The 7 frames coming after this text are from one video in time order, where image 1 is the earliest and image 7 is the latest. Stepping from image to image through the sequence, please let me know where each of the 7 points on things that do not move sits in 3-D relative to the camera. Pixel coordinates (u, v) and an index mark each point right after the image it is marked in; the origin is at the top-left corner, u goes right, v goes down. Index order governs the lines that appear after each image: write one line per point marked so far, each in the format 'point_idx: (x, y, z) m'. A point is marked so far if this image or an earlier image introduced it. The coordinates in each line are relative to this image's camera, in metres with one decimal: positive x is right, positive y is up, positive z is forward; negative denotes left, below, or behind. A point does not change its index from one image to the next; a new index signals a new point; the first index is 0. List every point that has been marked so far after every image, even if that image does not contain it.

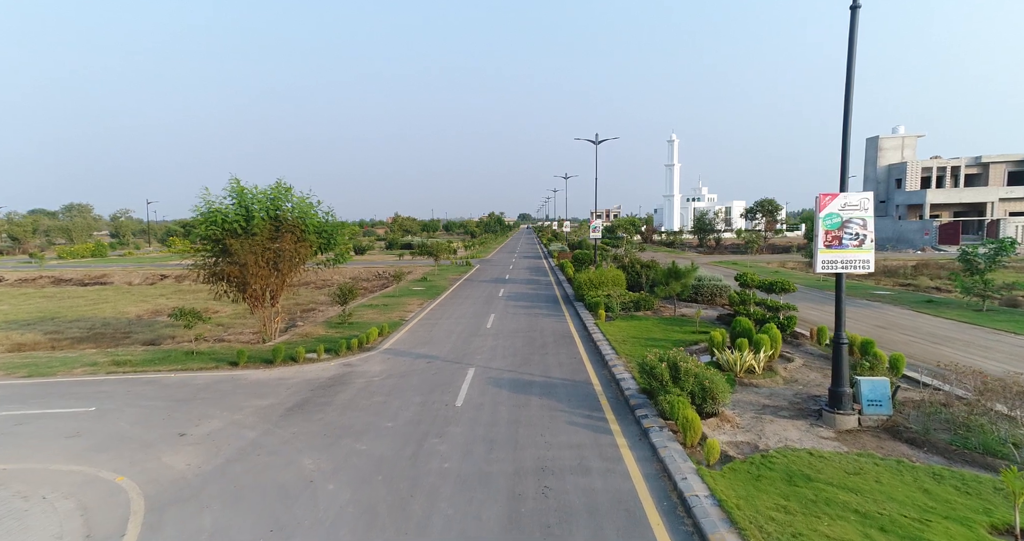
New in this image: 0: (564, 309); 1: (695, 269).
0: (+1.9, -1.4, +19.9) m
1: (+5.8, 0.0, +17.2) m
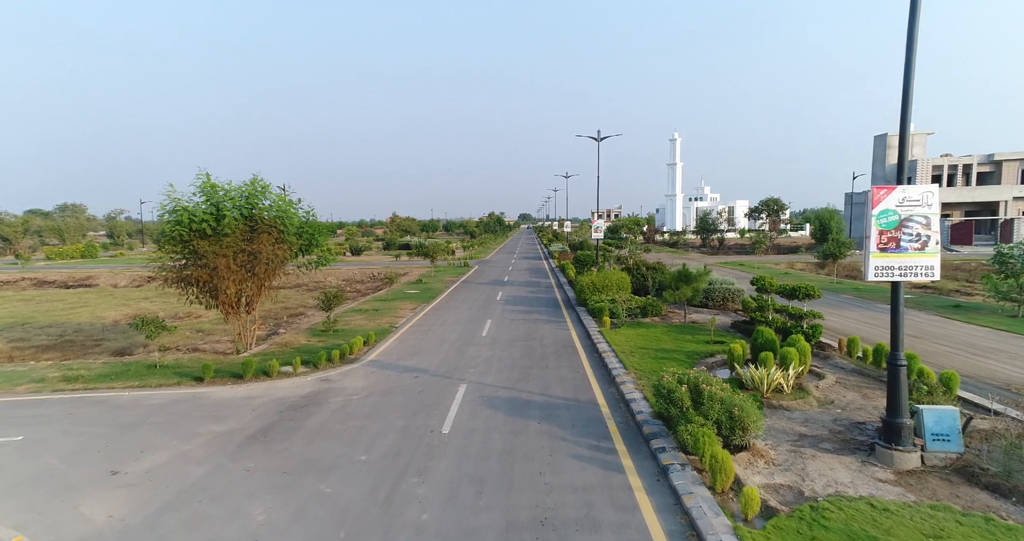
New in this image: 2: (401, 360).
0: (+1.8, -1.5, +18.6) m
1: (+5.7, -0.1, +16.0) m
2: (-2.5, -2.1, +12.7) m
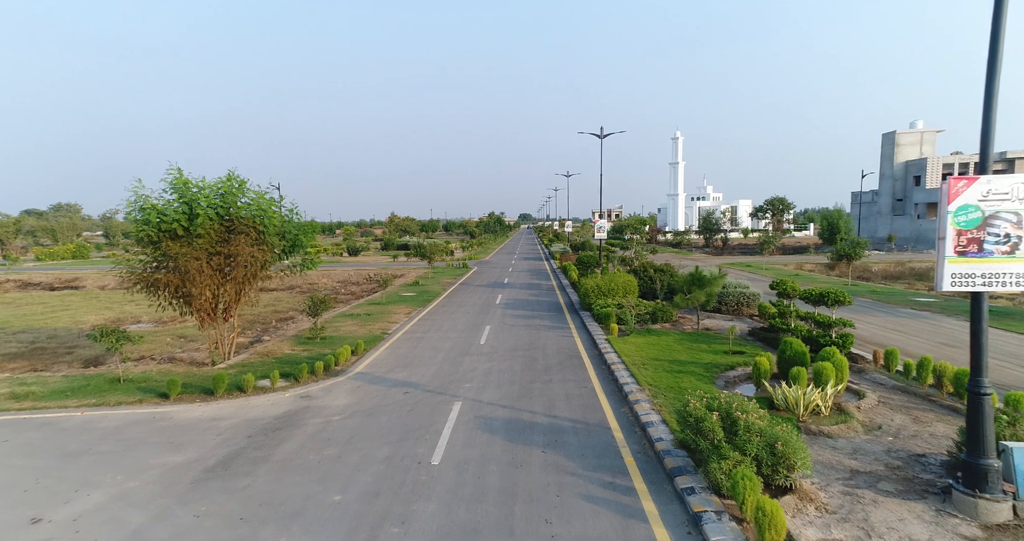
0: (+1.8, -1.6, +17.5) m
1: (+5.7, -0.1, +14.9) m
2: (-2.5, -2.1, +11.6) m
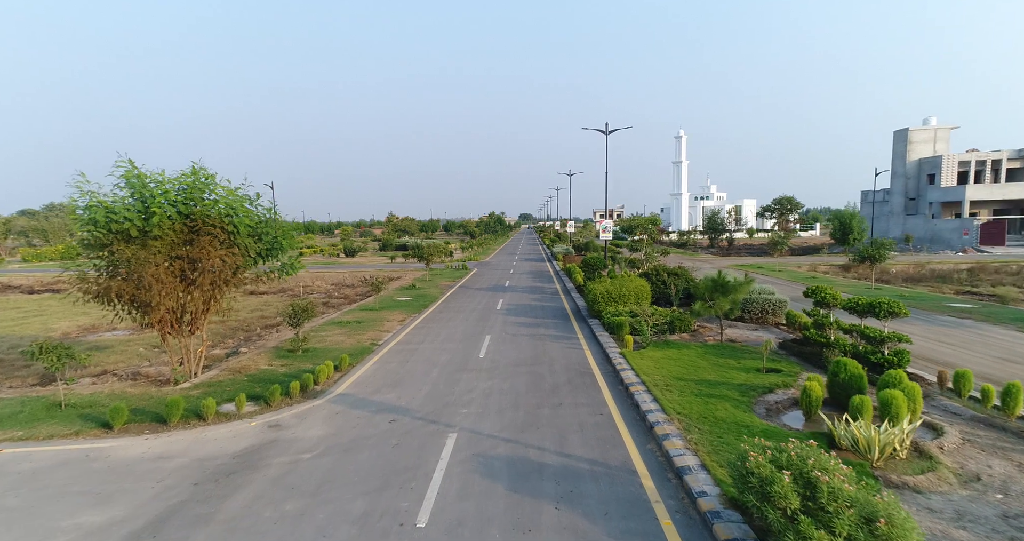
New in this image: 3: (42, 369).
0: (+1.9, -1.7, +16.1) m
1: (+5.8, -0.3, +13.4) m
2: (-2.5, -2.3, +10.2) m
3: (-11.8, -2.5, +13.9) m
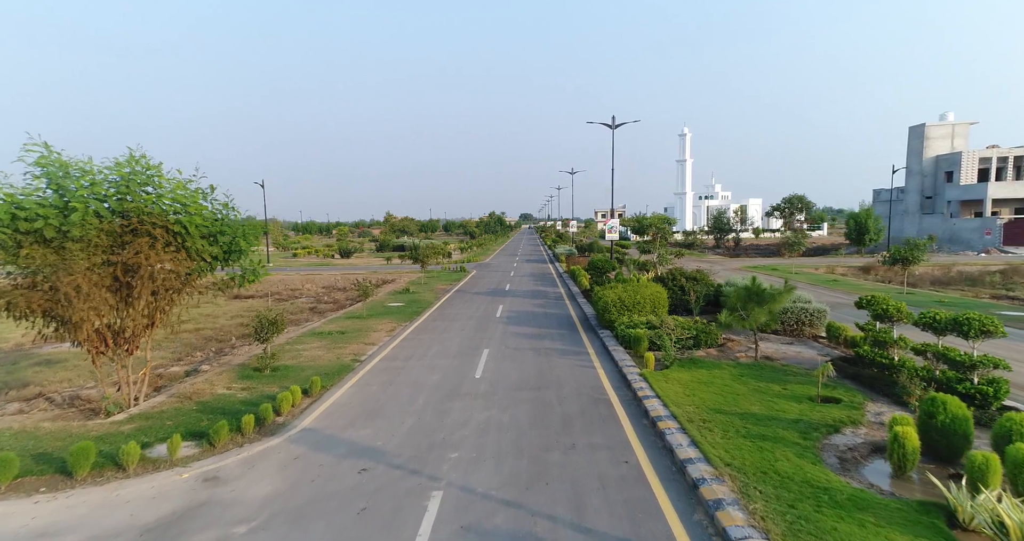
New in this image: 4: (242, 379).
0: (+1.9, -1.8, +14.2) m
1: (+5.8, -0.4, +11.6) m
2: (-2.5, -2.4, +8.3) m
3: (-11.8, -2.6, +12.1) m
4: (-5.4, -2.2, +11.1) m
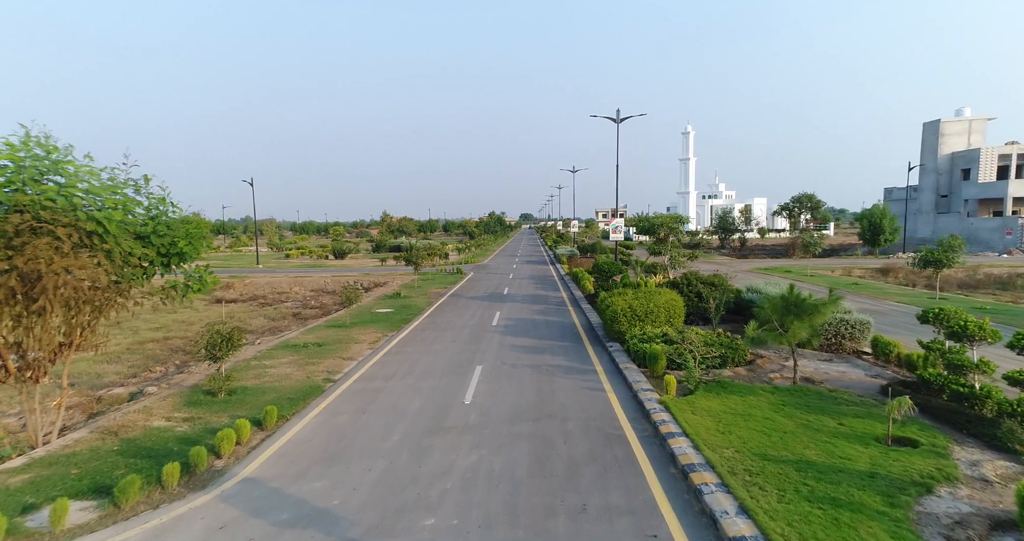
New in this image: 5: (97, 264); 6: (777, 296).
0: (+1.8, -2.0, +12.5) m
1: (+5.7, -0.5, +9.8) m
2: (-2.5, -2.5, +6.6) m
3: (-11.8, -2.7, +10.4) m
4: (-5.5, -2.3, +9.4) m
5: (-5.7, +0.1, +7.7) m
6: (+5.0, -0.5, +10.5) m
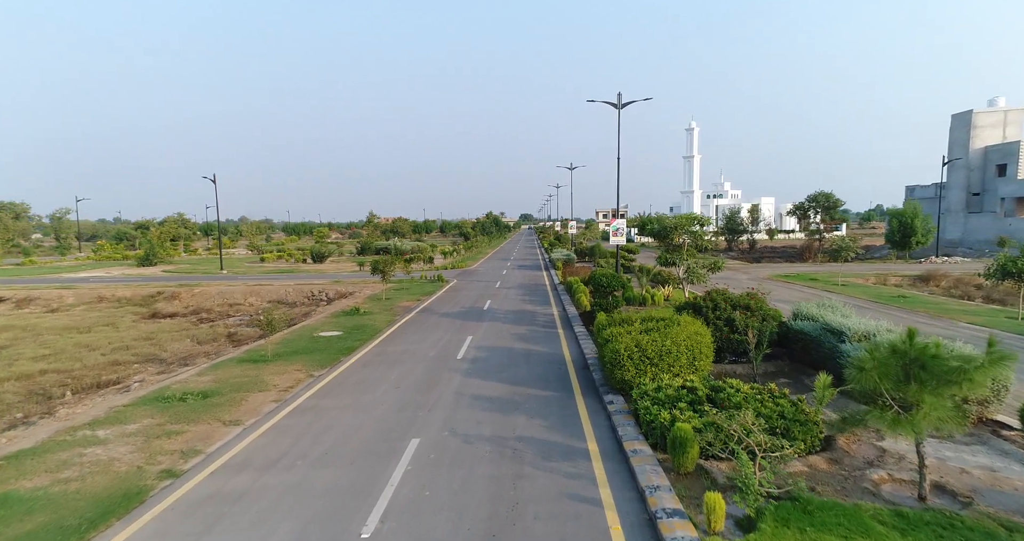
0: (+1.1, -2.3, +8.5) m
1: (+5.0, -0.9, +5.8) m
2: (-3.2, -2.9, +2.6) m
3: (-12.5, -3.1, +6.4) m
4: (-6.2, -2.7, +5.4) m
5: (-6.4, -0.3, +3.7) m
6: (+4.3, -0.9, +6.5) m
